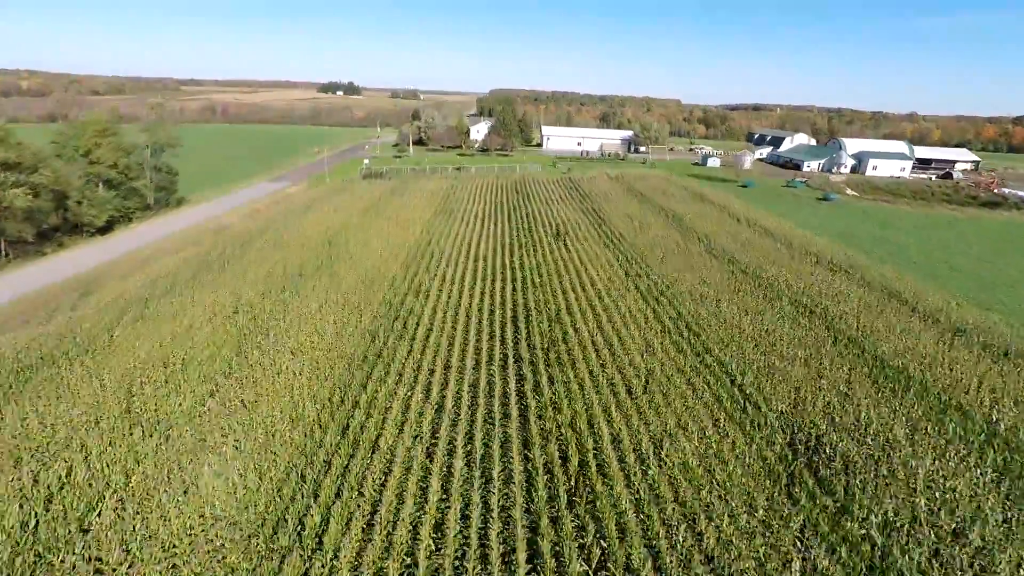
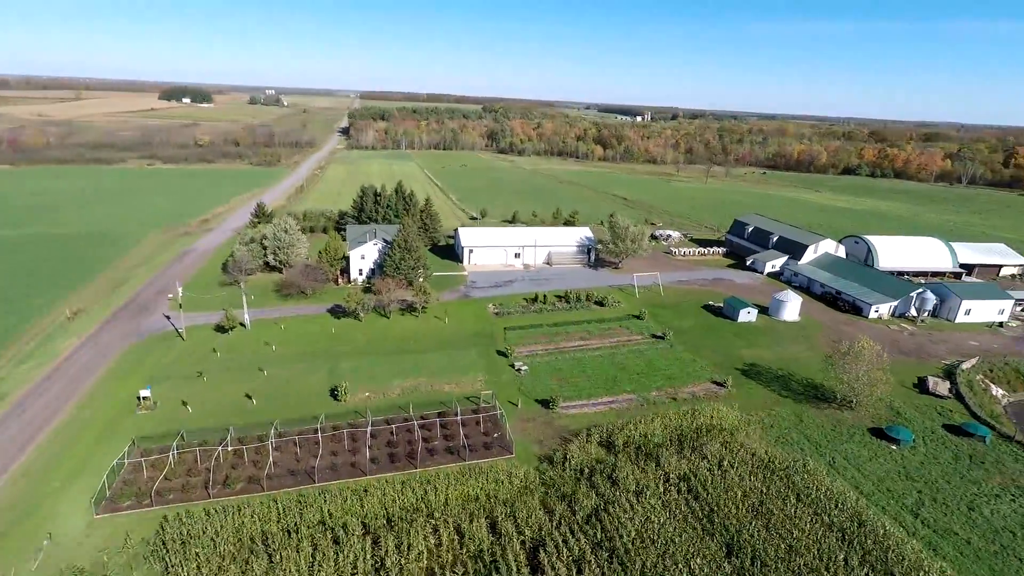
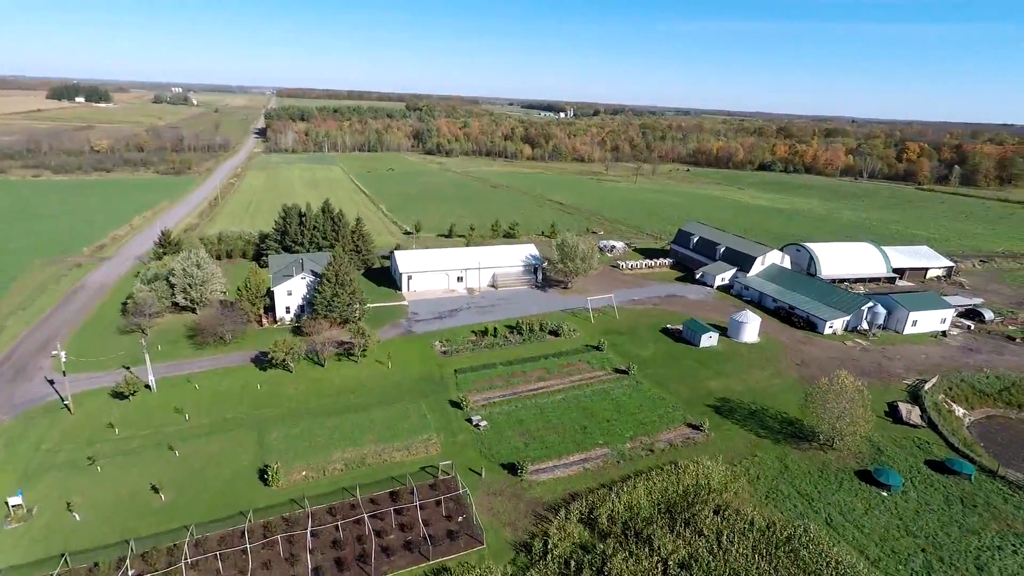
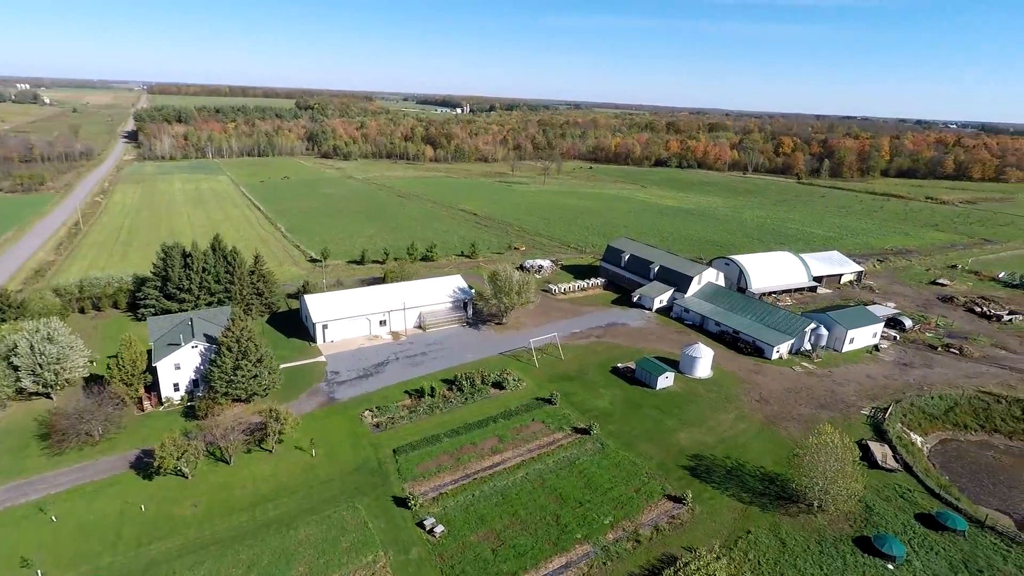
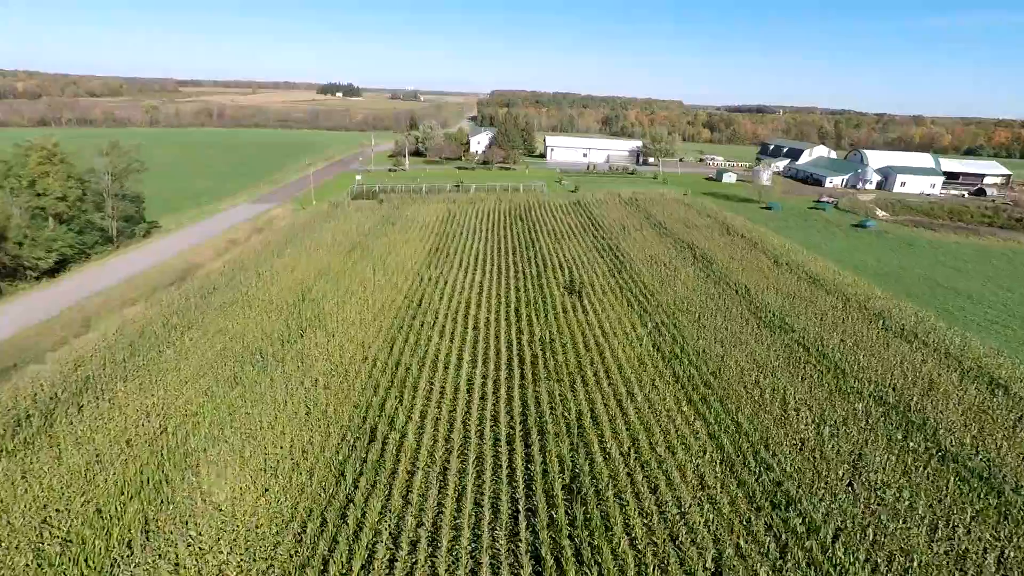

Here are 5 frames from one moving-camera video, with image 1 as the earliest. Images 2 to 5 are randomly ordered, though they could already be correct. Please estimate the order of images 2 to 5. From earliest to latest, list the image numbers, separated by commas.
5, 2, 3, 4
